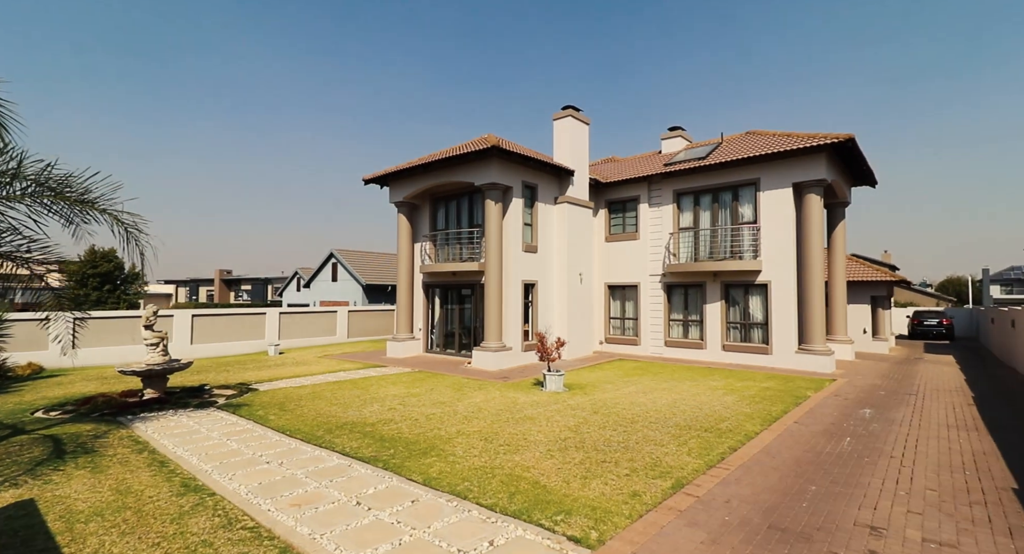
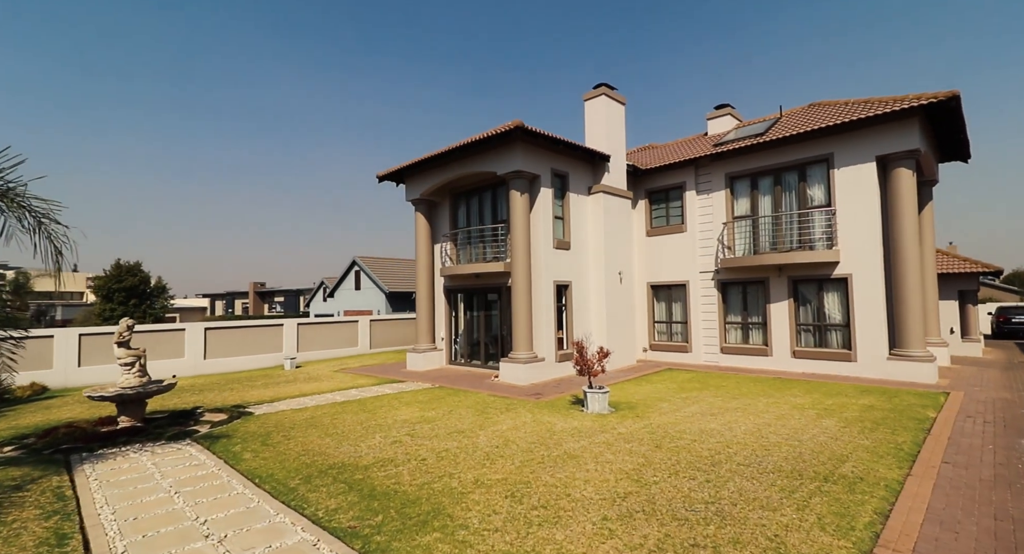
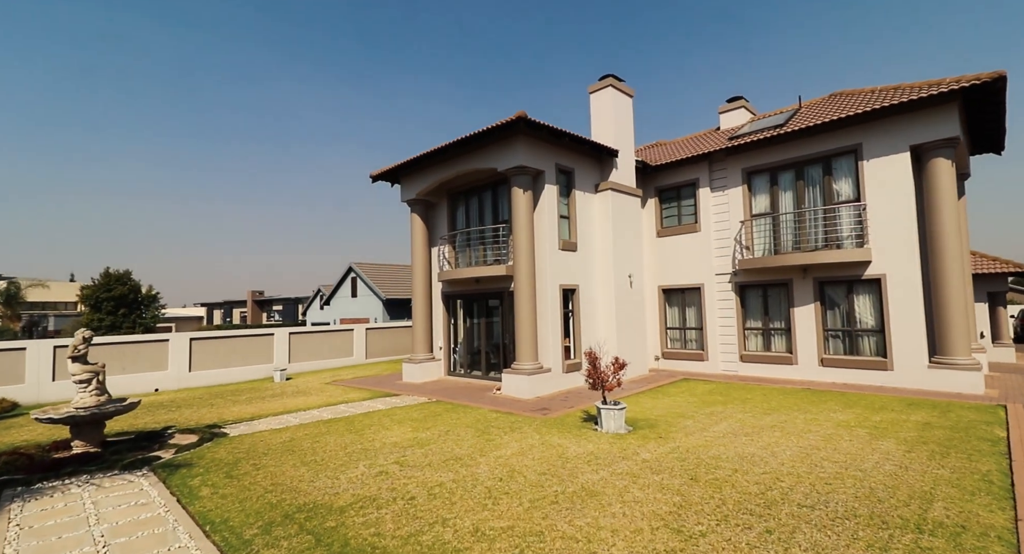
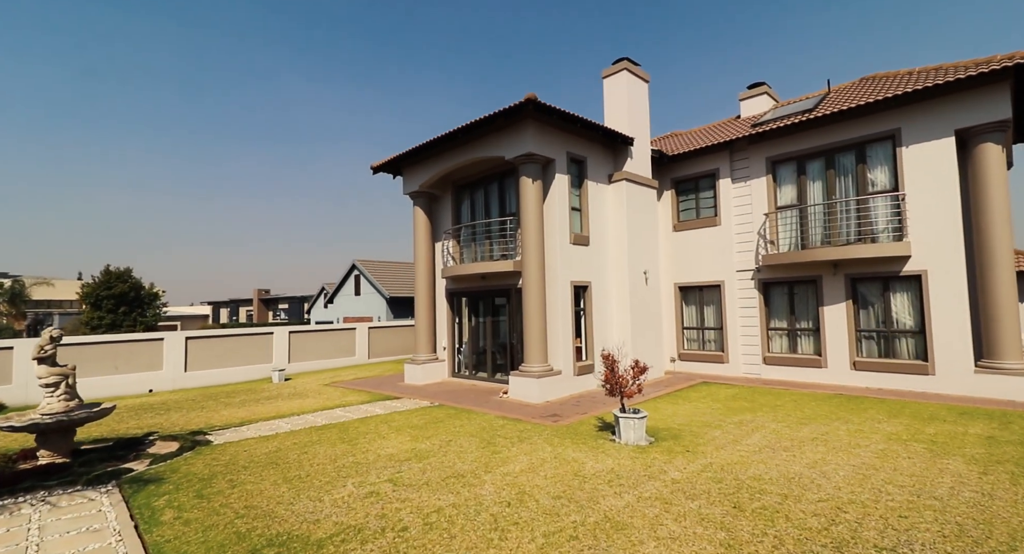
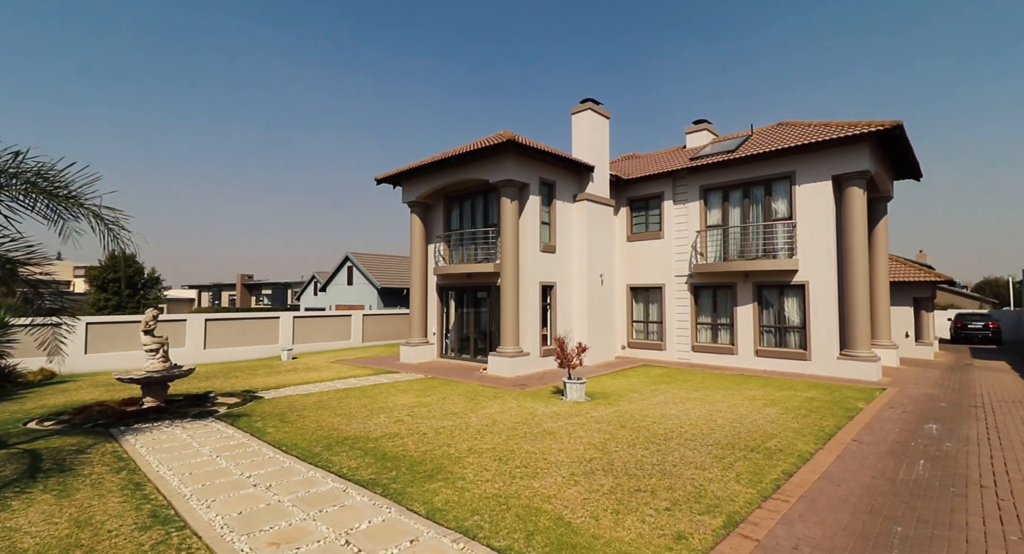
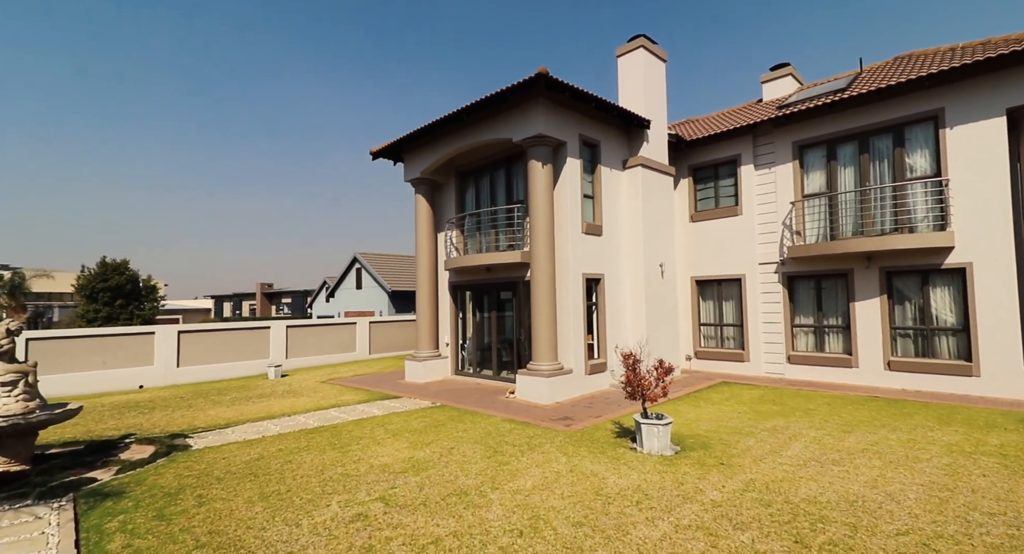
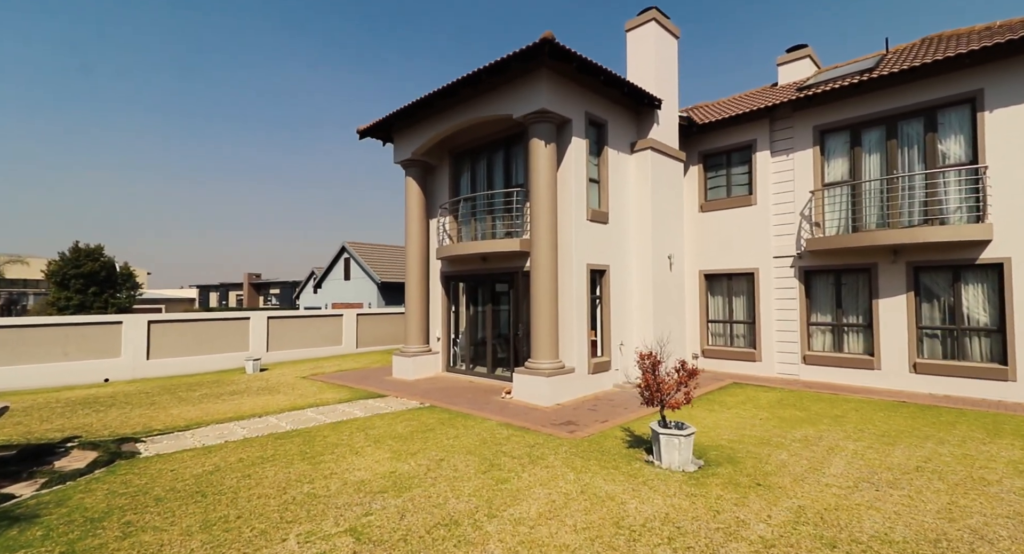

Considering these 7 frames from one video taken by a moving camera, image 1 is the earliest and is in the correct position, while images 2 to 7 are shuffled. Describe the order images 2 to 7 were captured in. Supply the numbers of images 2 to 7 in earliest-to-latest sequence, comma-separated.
5, 2, 3, 4, 6, 7
